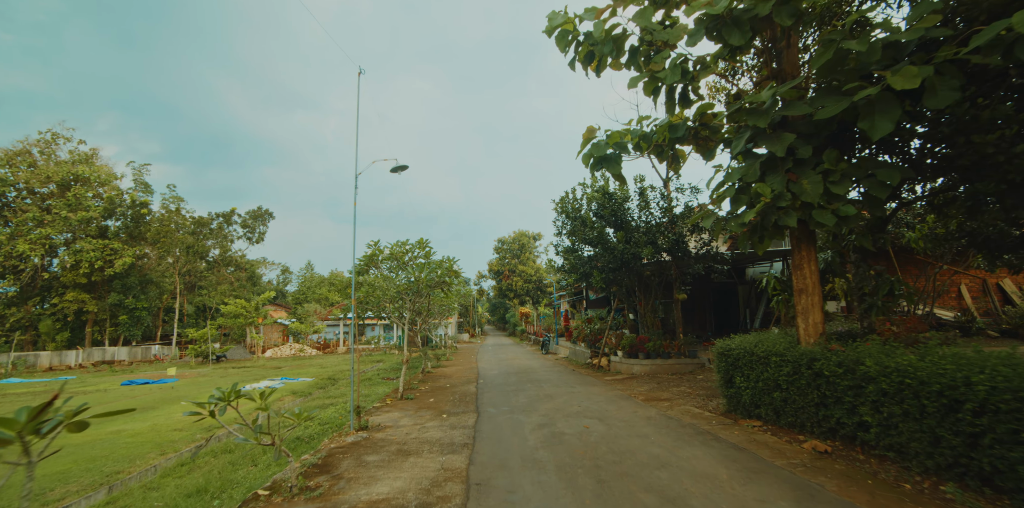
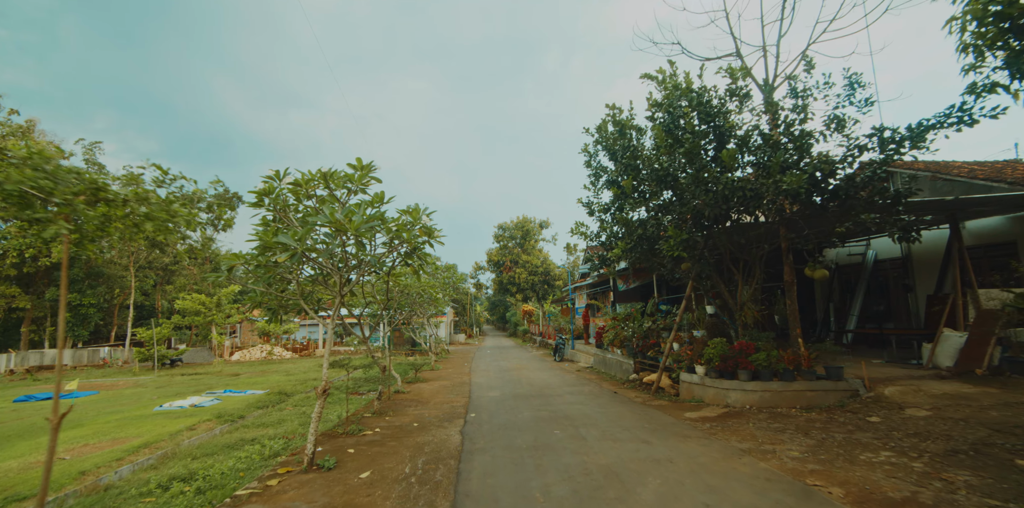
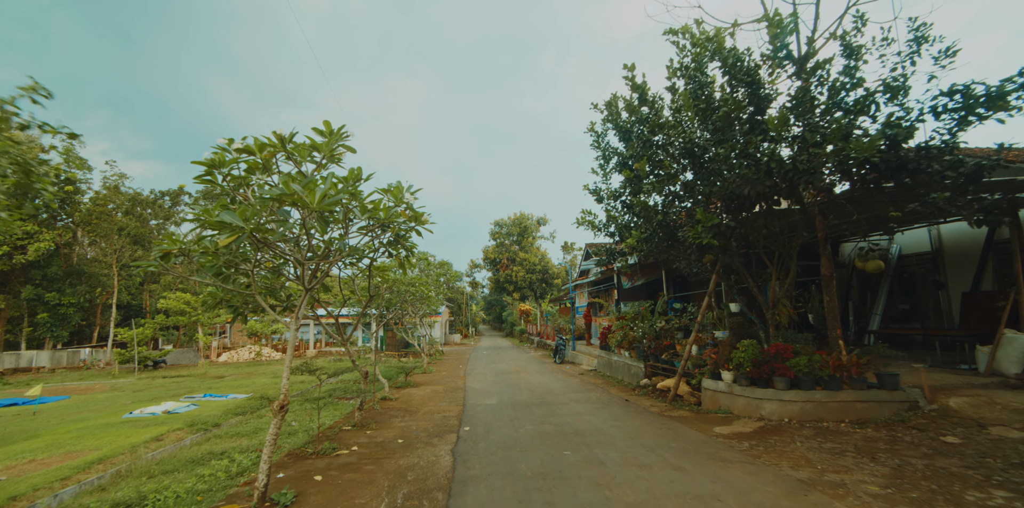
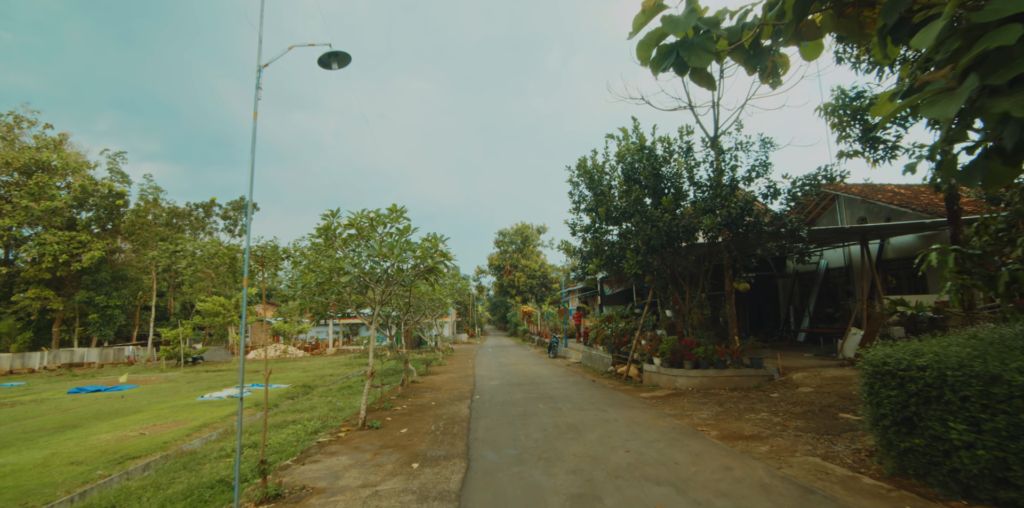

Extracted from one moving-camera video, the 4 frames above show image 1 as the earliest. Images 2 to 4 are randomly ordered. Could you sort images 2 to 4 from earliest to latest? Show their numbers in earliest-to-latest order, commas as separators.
4, 2, 3
